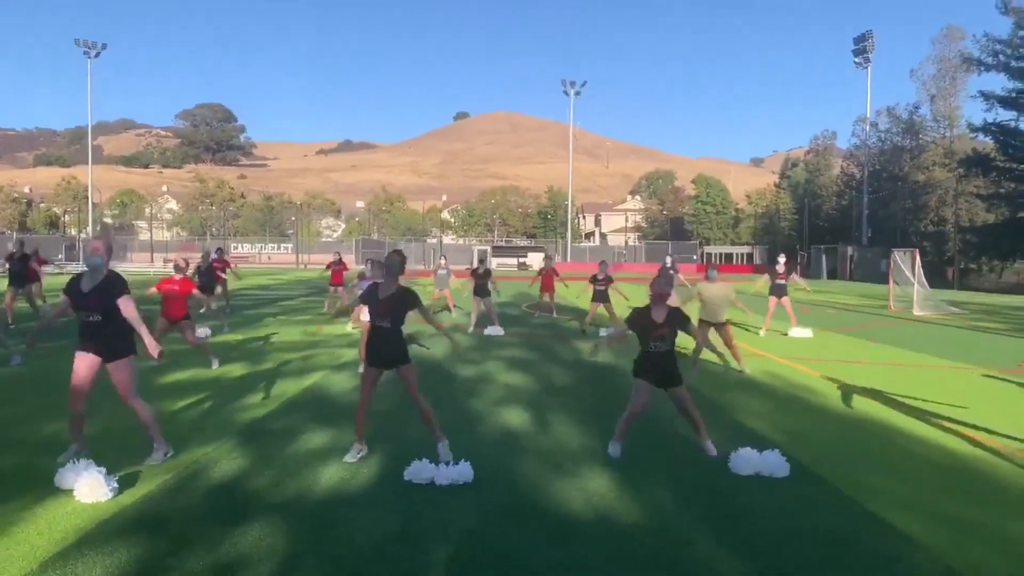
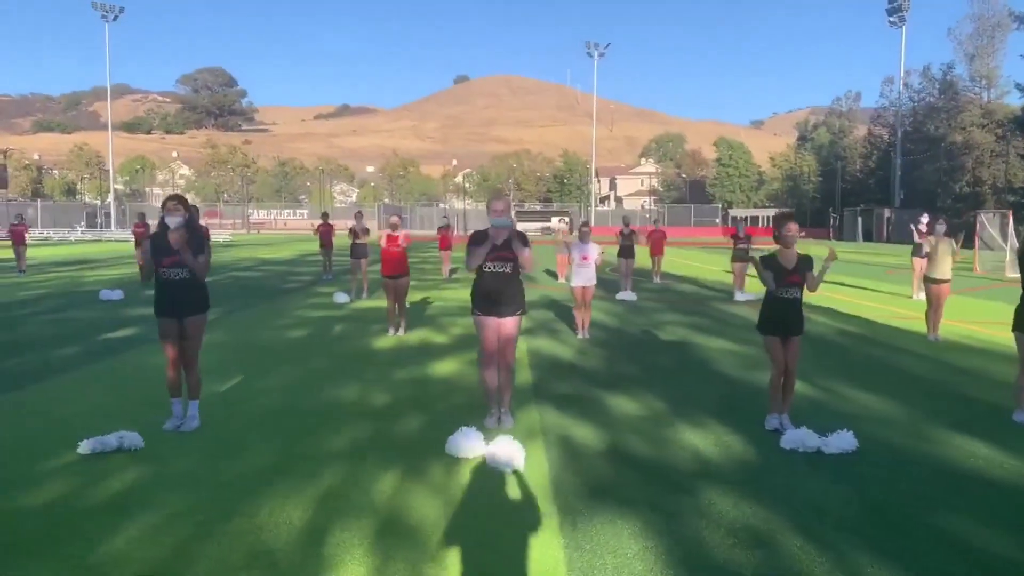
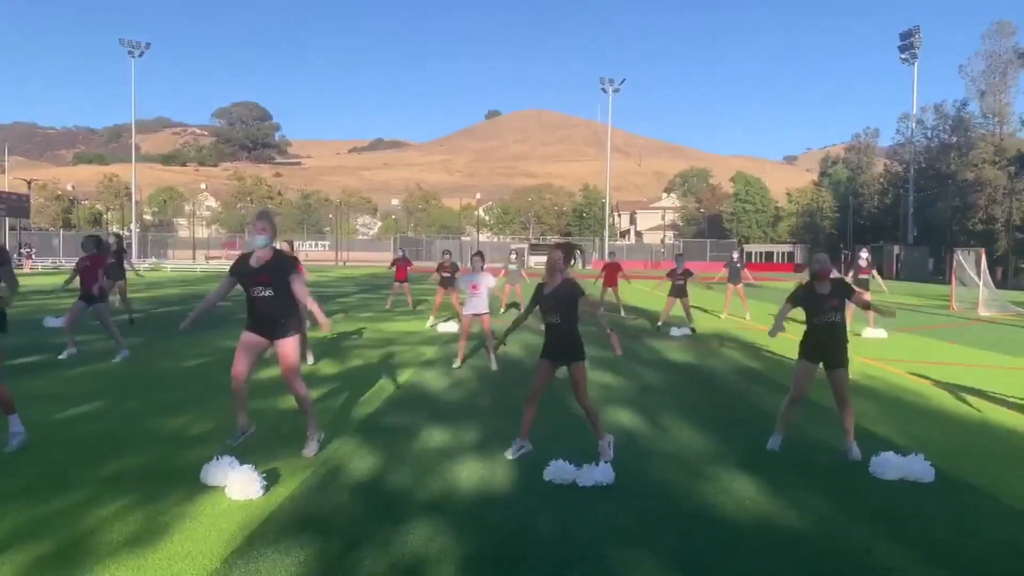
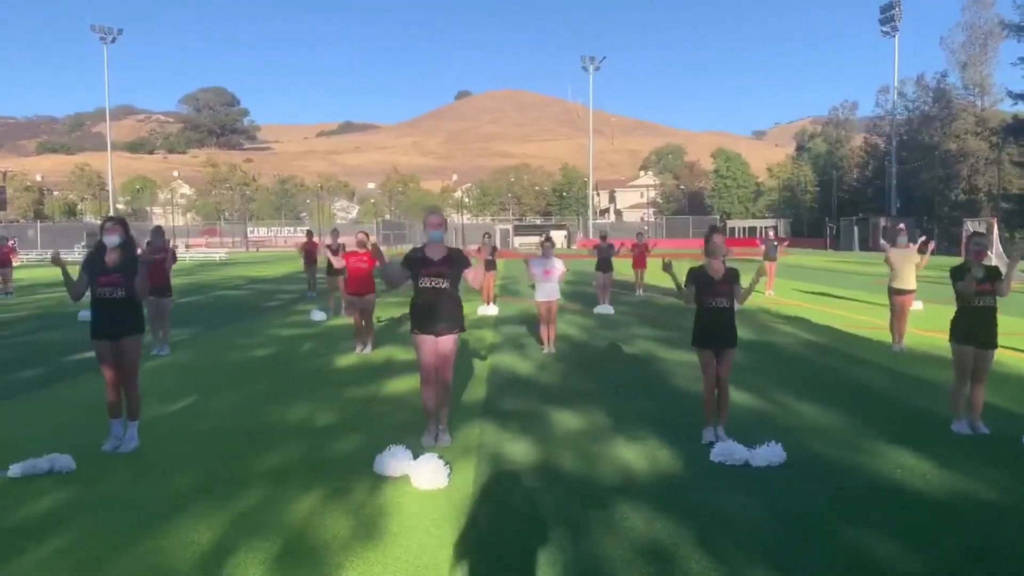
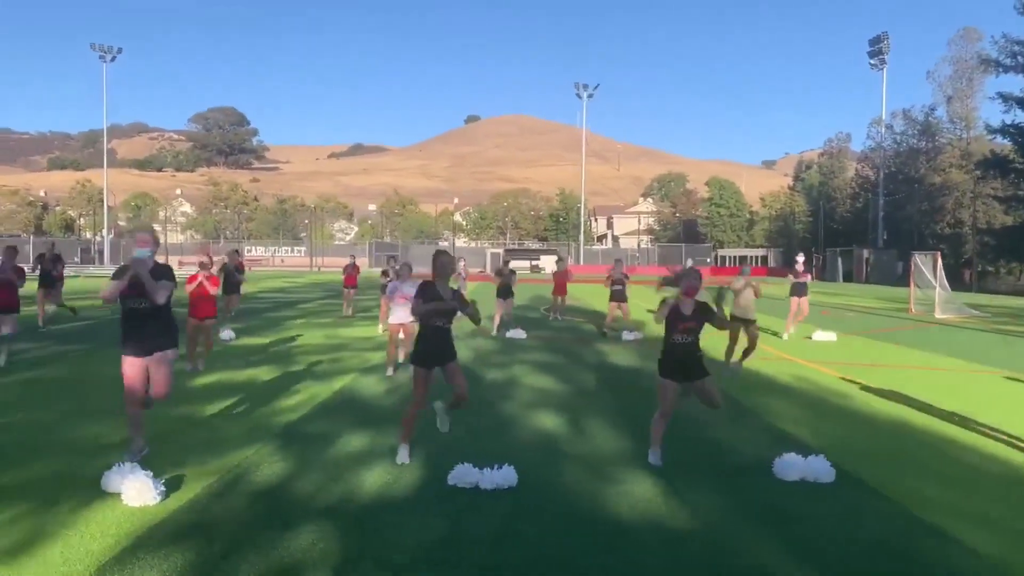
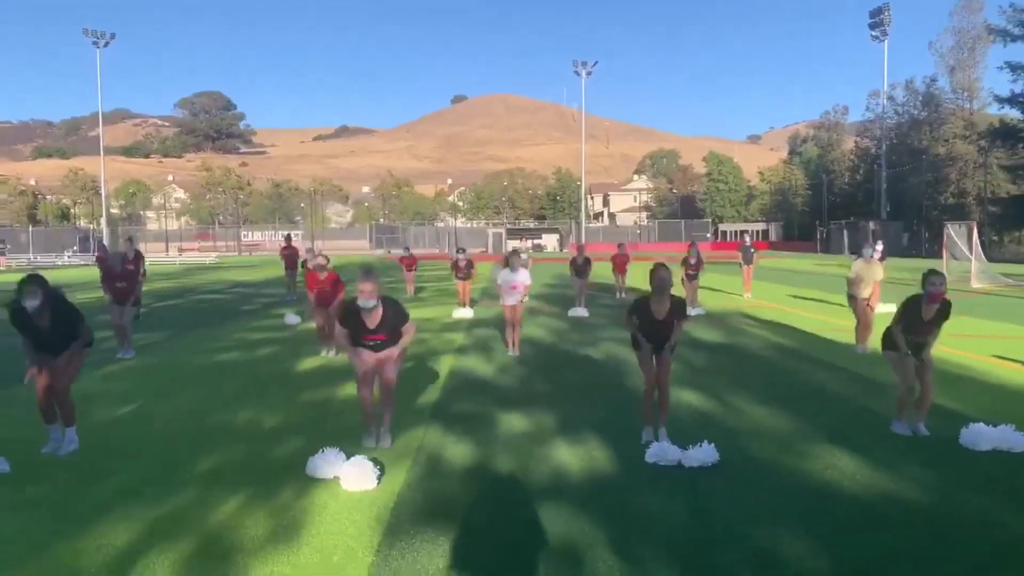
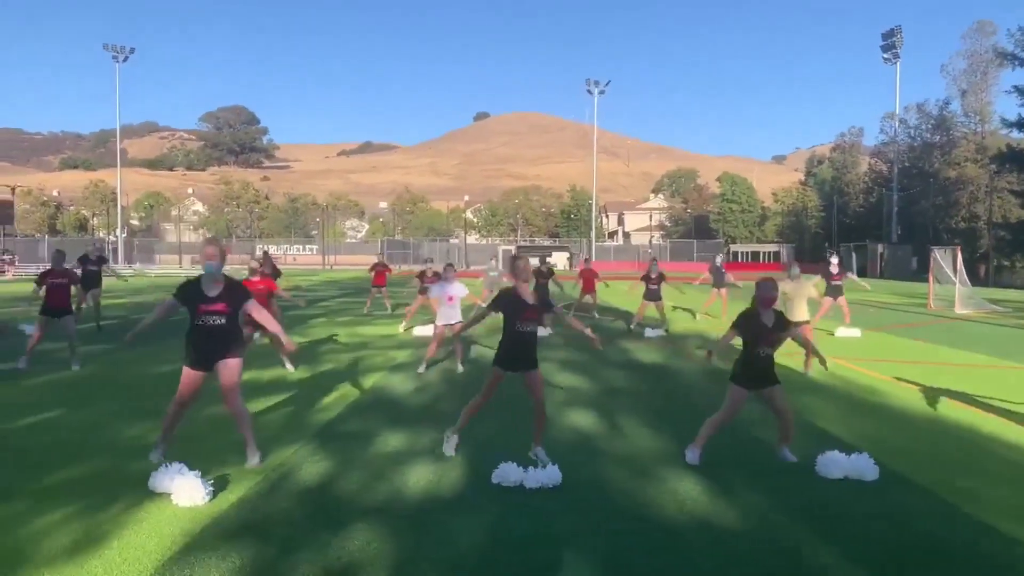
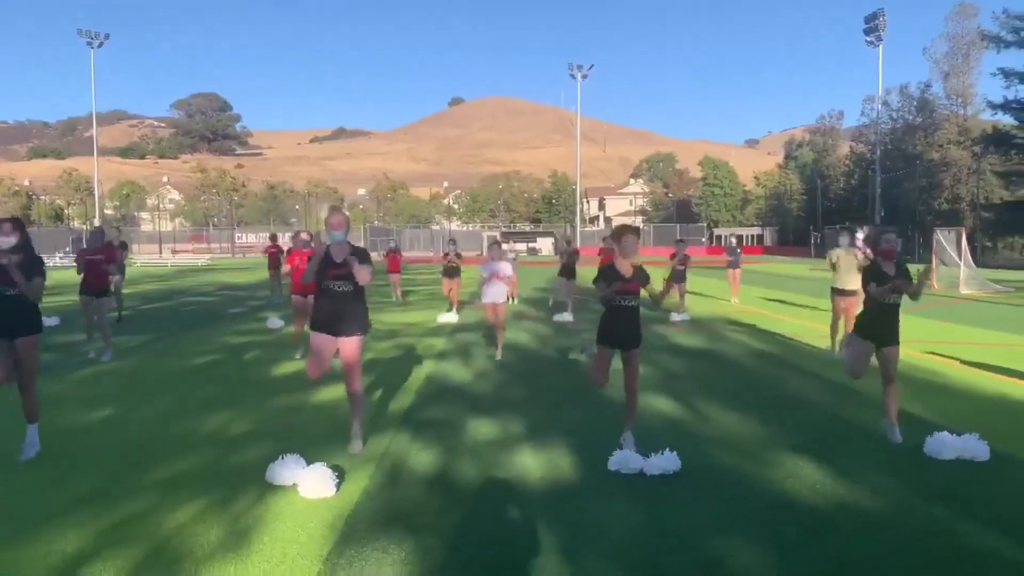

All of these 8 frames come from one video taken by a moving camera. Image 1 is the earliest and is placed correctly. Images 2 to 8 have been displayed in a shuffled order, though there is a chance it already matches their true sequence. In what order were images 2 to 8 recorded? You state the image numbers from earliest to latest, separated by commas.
5, 7, 3, 8, 6, 4, 2
